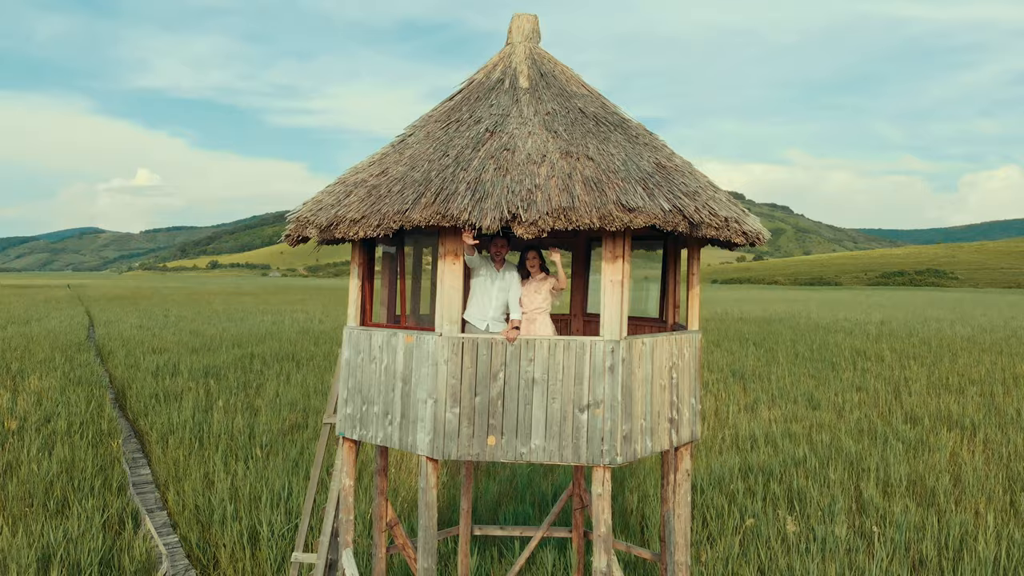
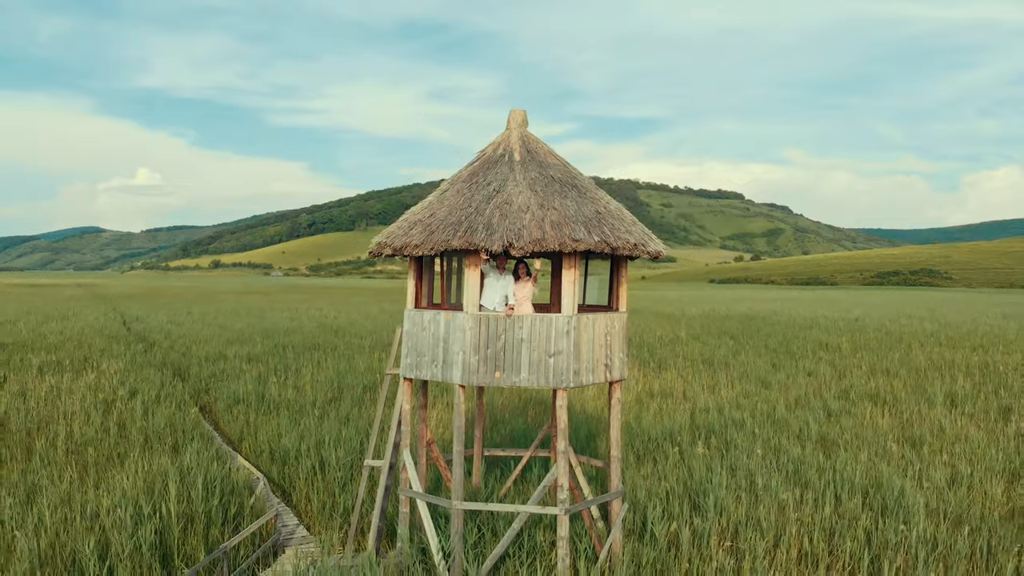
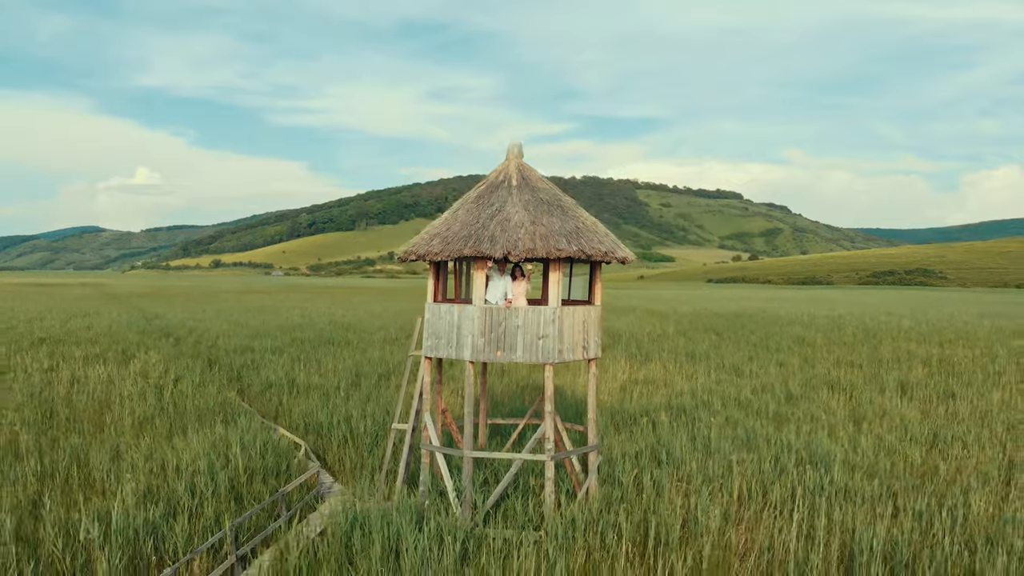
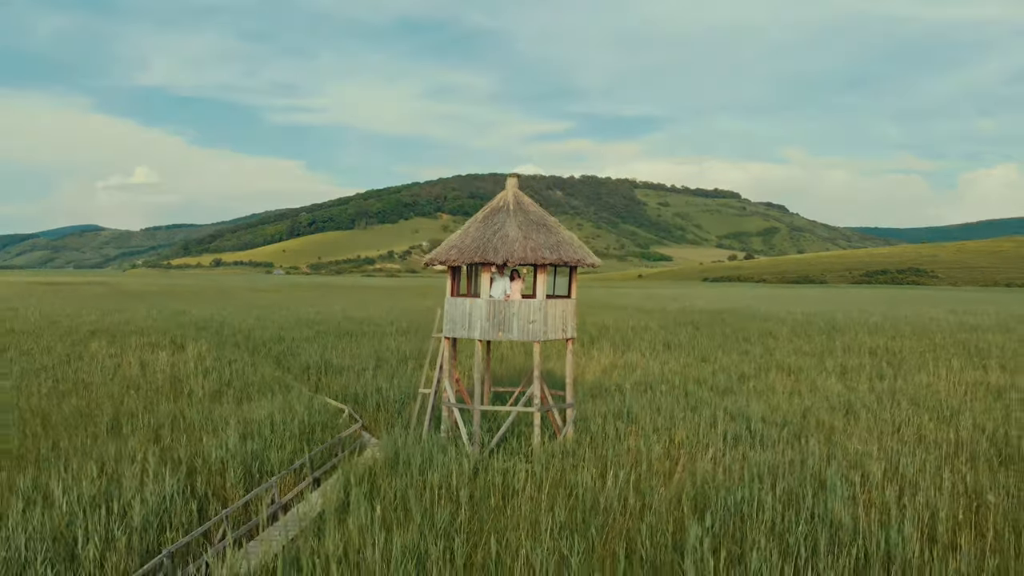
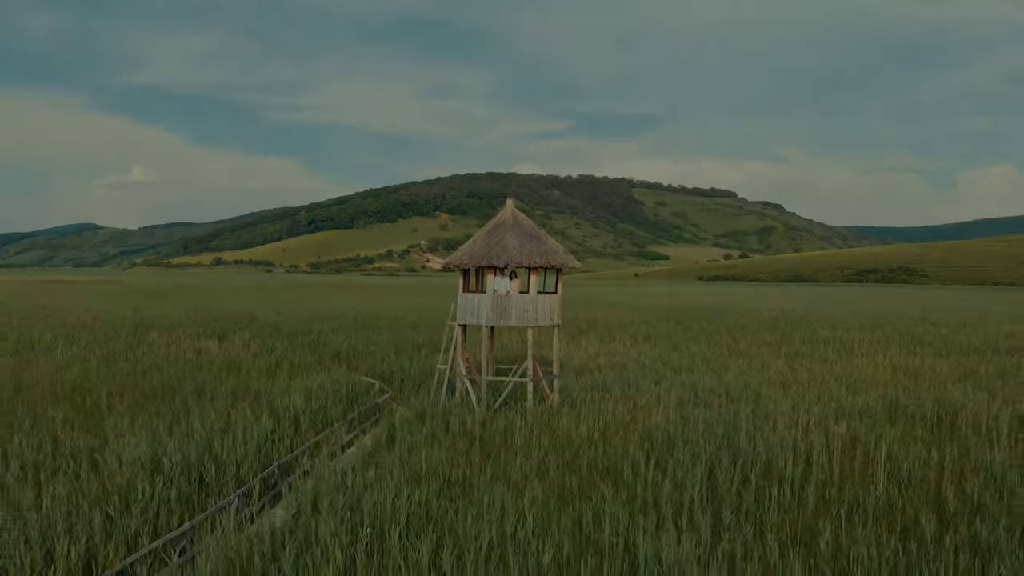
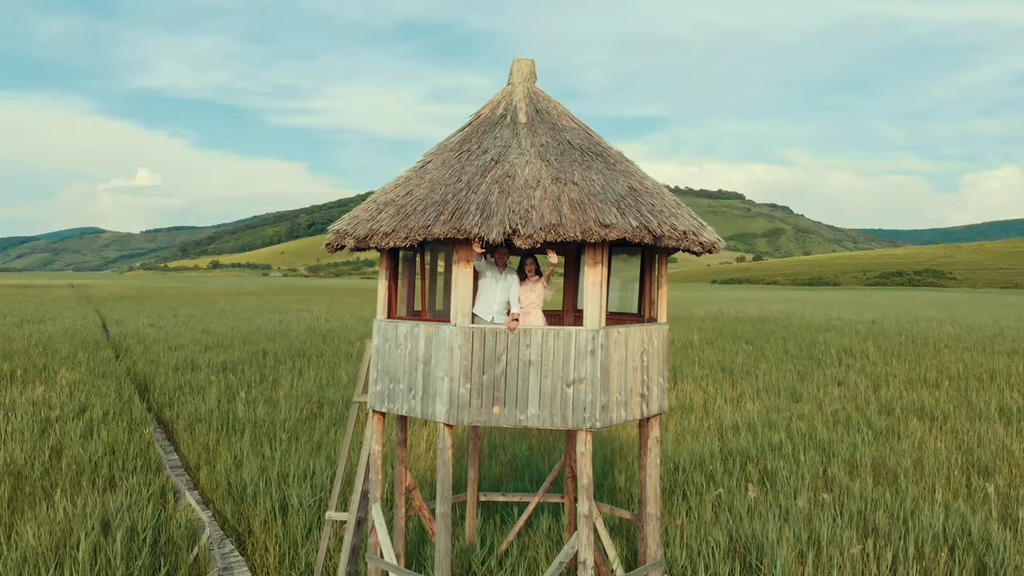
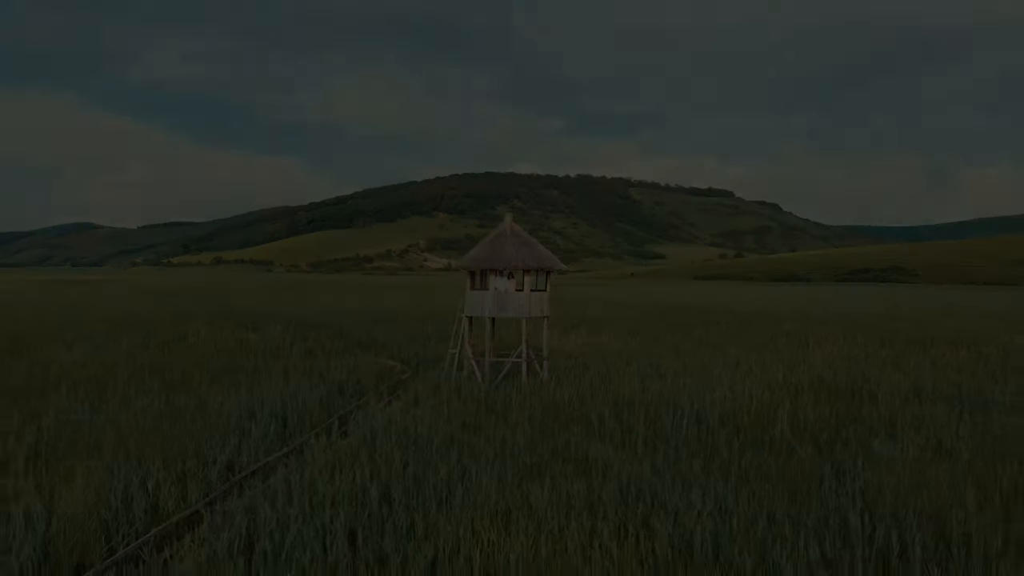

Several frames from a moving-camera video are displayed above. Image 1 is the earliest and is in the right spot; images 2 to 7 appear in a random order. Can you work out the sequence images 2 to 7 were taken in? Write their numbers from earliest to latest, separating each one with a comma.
6, 2, 3, 4, 5, 7
